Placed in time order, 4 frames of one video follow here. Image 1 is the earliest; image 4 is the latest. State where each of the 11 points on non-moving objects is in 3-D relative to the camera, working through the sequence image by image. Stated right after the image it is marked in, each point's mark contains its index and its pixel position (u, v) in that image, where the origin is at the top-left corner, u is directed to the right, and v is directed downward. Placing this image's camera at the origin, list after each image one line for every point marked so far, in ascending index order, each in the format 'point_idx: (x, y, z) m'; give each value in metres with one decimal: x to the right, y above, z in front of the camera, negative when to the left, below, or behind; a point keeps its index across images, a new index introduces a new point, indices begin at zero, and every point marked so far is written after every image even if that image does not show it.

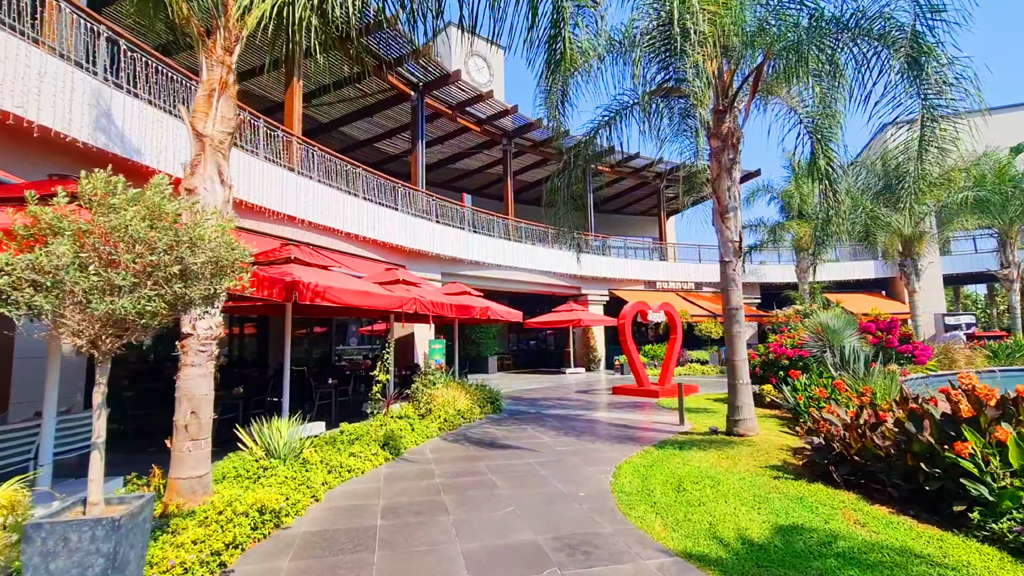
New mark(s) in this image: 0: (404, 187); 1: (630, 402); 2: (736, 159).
0: (-3.6, +3.4, +16.8) m
1: (+3.2, -3.2, +13.8) m
2: (+3.8, +2.2, +8.3) m
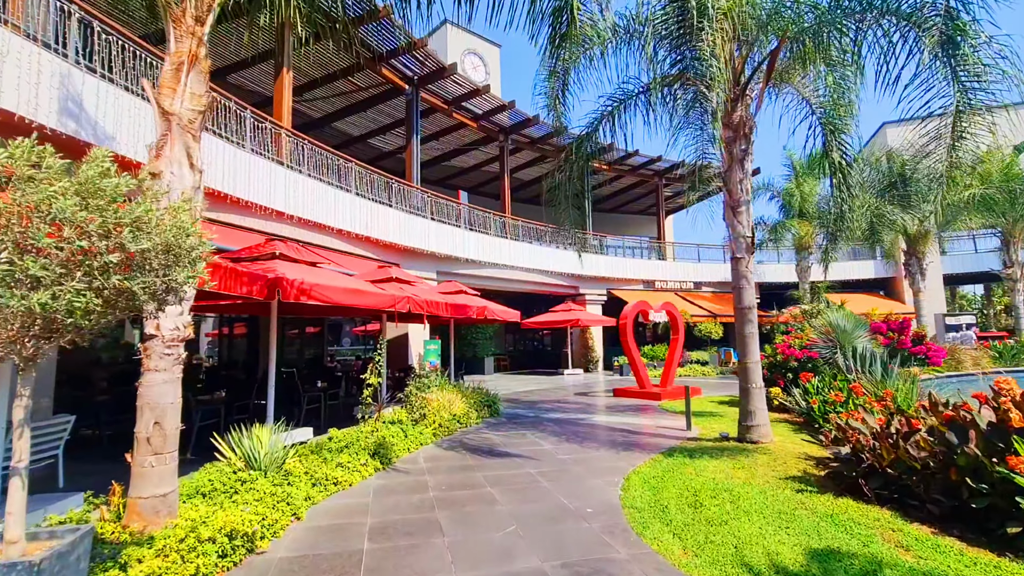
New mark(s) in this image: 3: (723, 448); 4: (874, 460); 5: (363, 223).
0: (-3.7, +3.4, +16.3) m
1: (+3.2, -3.2, +13.3) m
2: (+3.7, +2.2, +7.8) m
3: (+3.1, -2.3, +7.2) m
4: (+3.6, -1.7, +4.9) m
5: (-4.4, +1.9, +14.6) m
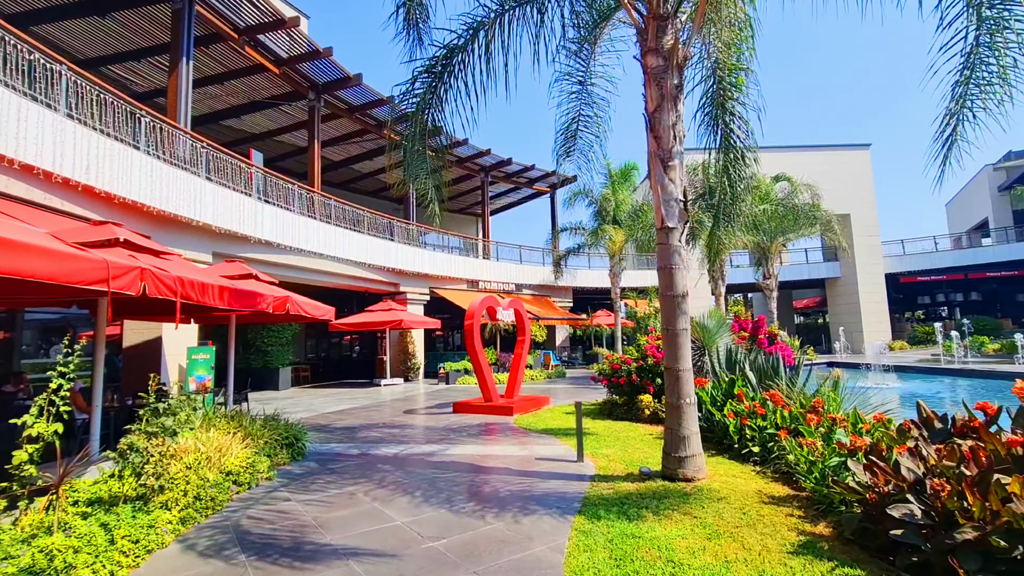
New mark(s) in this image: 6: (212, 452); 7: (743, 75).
0: (-8.1, +3.8, +11.1) m
1: (-0.7, -3.0, +10.8) m
2: (+2.0, +2.4, +6.0) m
3: (+1.5, -2.1, +5.1) m
4: (+2.9, -1.5, +3.2) m
5: (-8.1, +2.3, +9.2) m
6: (-3.5, -1.9, +5.9) m
7: (+3.5, +3.2, +7.5) m
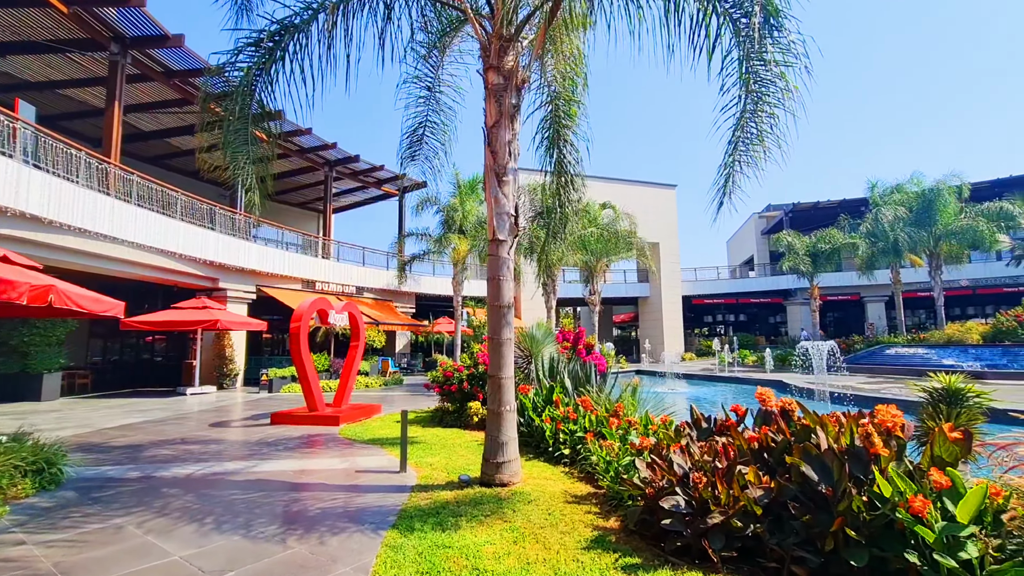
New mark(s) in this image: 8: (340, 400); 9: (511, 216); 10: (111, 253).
0: (-11.0, +4.2, +8.1) m
1: (-4.3, -3.0, +9.9) m
2: (+0.1, +2.3, +6.3) m
3: (-0.4, -2.2, +5.2) m
4: (+1.5, -1.7, +3.8) m
5: (-10.5, +2.7, +6.3) m
6: (-5.4, -1.7, +4.4) m
7: (+1.1, +3.0, +8.2) m
8: (-4.2, -2.7, +12.0) m
9: (0.0, +0.8, +6.0) m
10: (-11.8, +1.1, +14.5) m
